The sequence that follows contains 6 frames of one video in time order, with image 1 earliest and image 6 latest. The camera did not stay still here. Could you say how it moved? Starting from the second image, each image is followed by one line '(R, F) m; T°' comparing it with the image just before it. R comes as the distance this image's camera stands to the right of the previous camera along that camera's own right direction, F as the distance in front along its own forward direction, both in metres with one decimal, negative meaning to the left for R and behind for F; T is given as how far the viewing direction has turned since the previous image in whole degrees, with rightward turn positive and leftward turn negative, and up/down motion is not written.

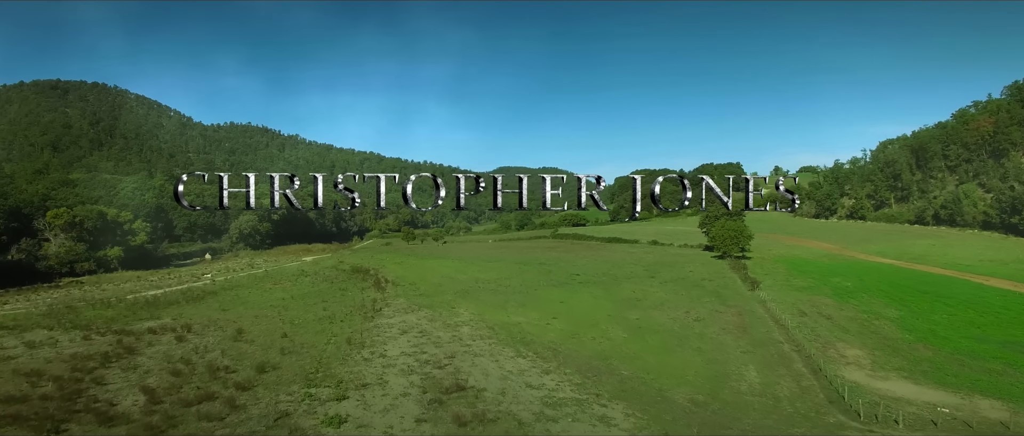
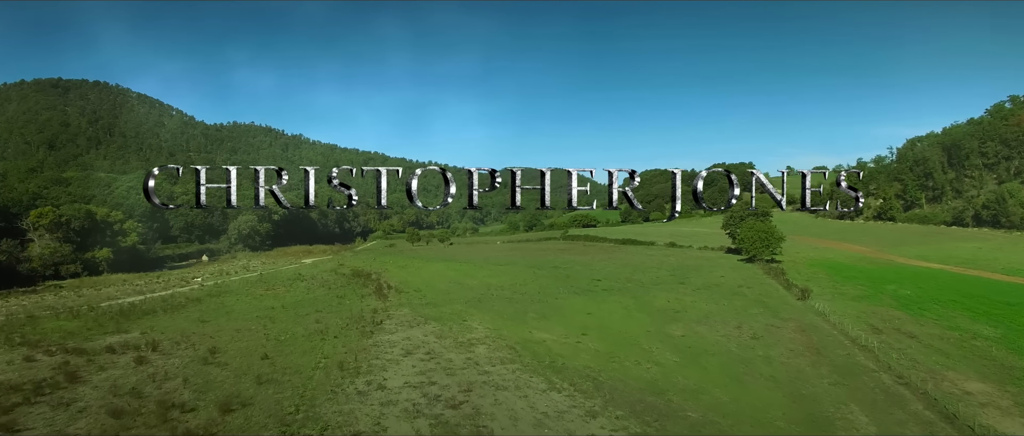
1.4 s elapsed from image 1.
(-0.7, +3.3) m; 0°
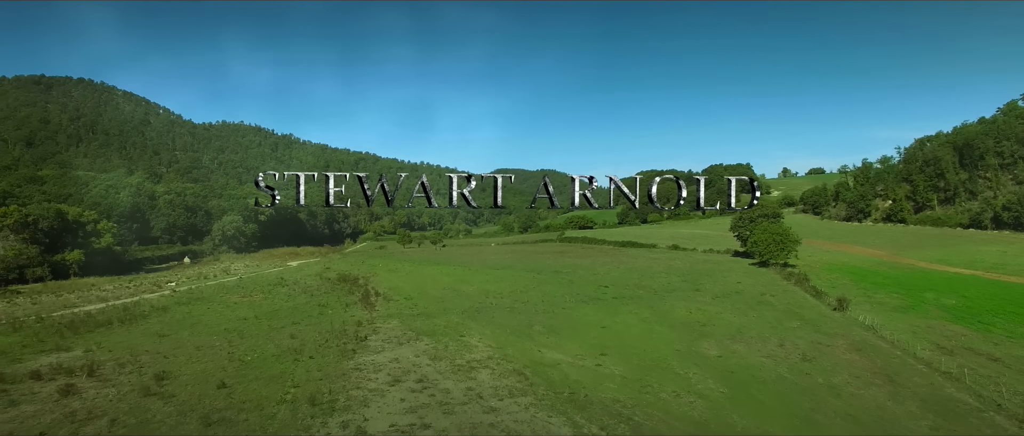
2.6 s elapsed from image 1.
(-0.5, +2.9) m; +1°
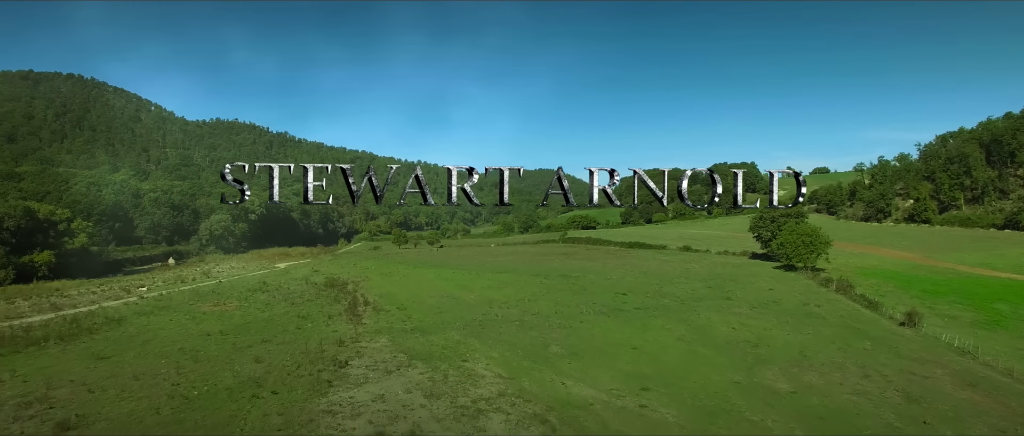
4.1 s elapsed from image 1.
(-0.5, +3.6) m; 0°
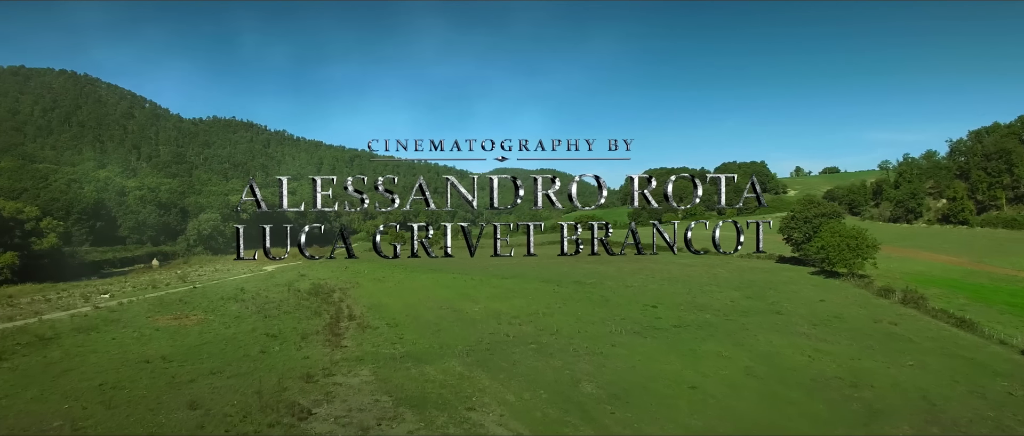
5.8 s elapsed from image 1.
(-0.5, +4.2) m; 0°
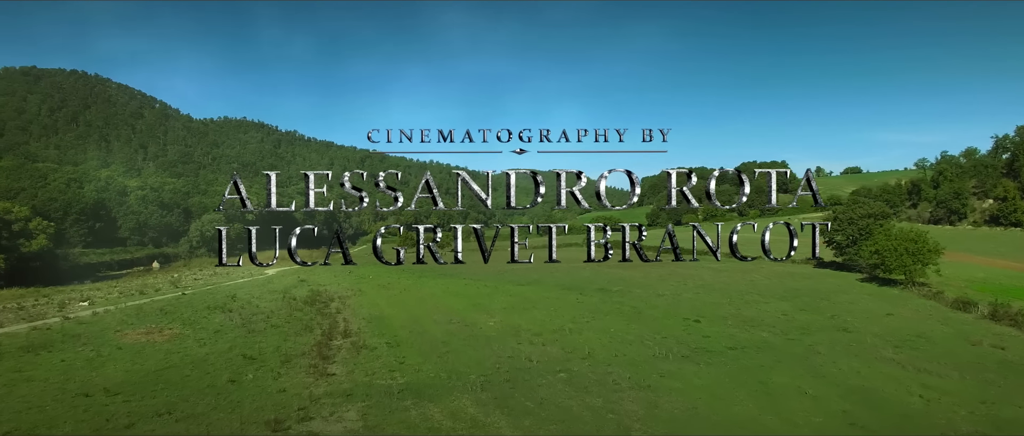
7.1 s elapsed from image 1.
(-0.4, +3.3) m; -1°
